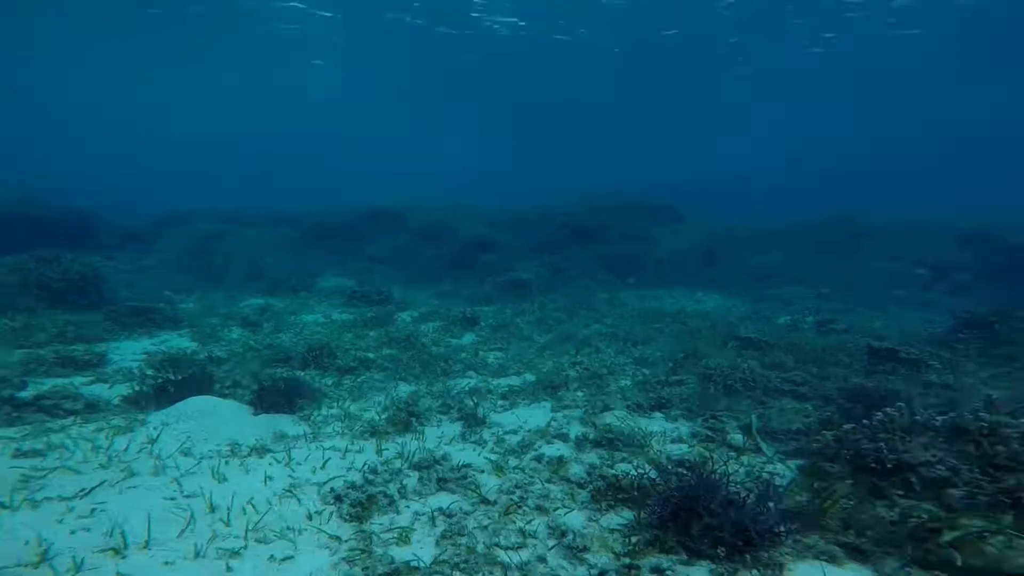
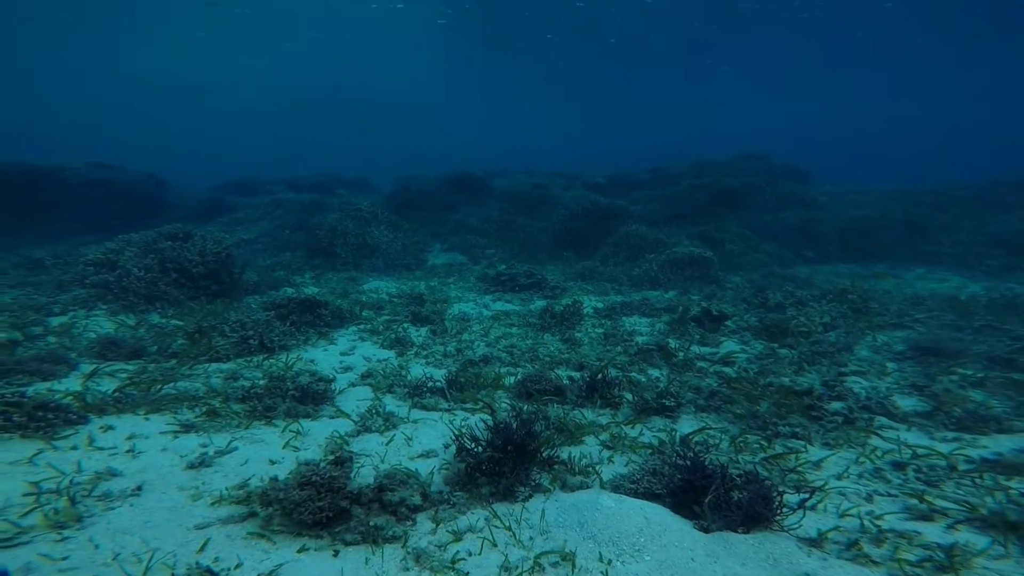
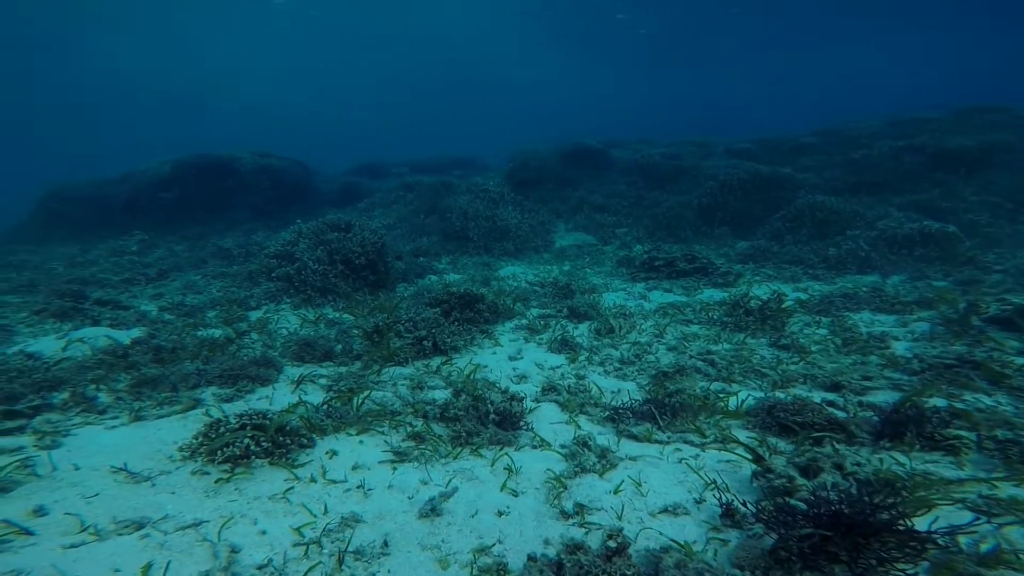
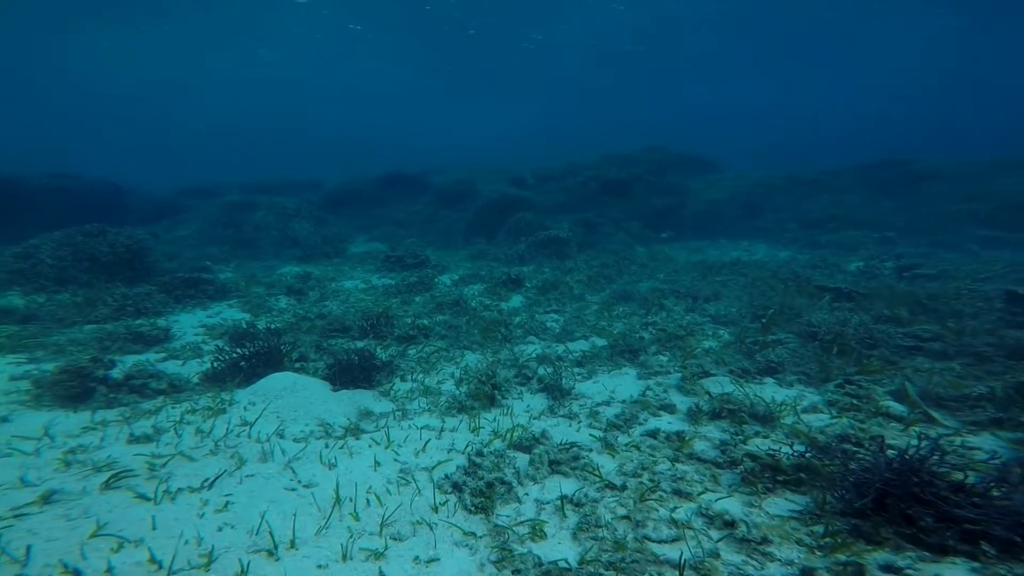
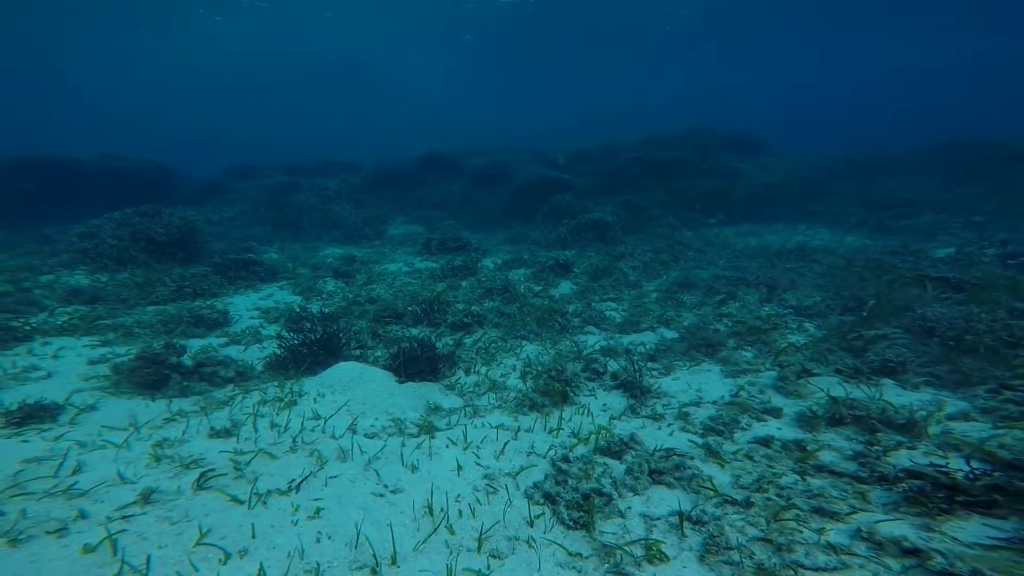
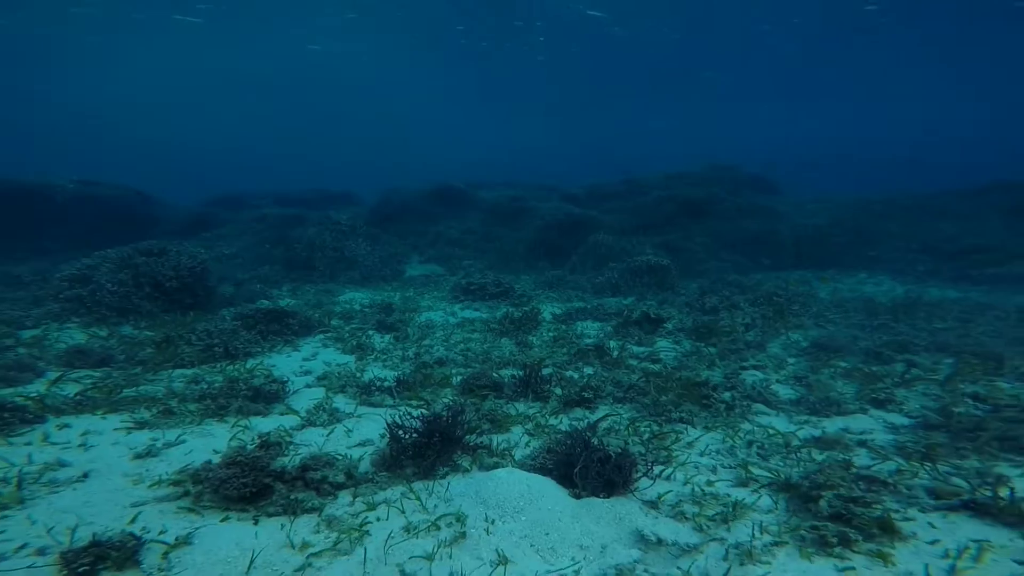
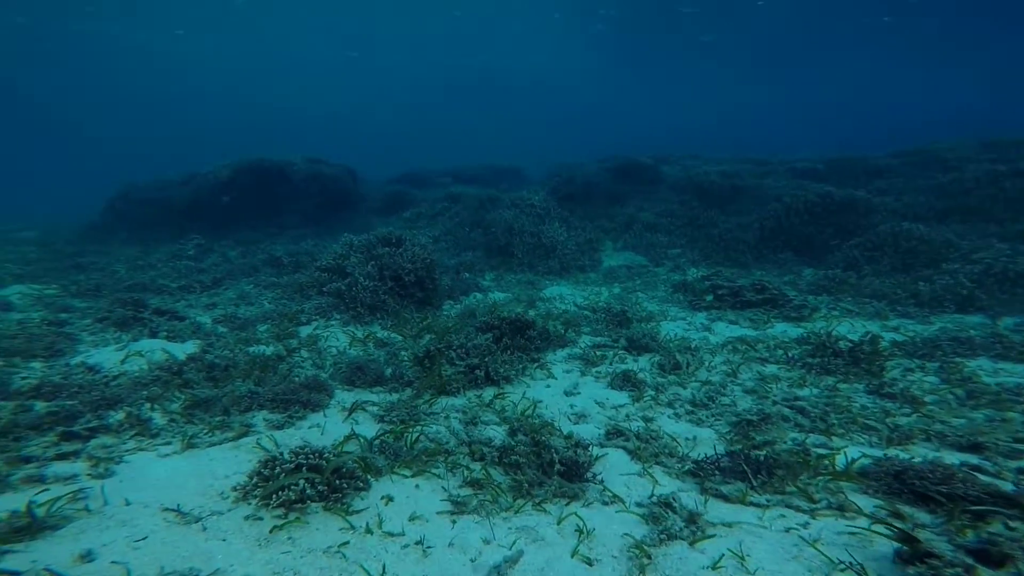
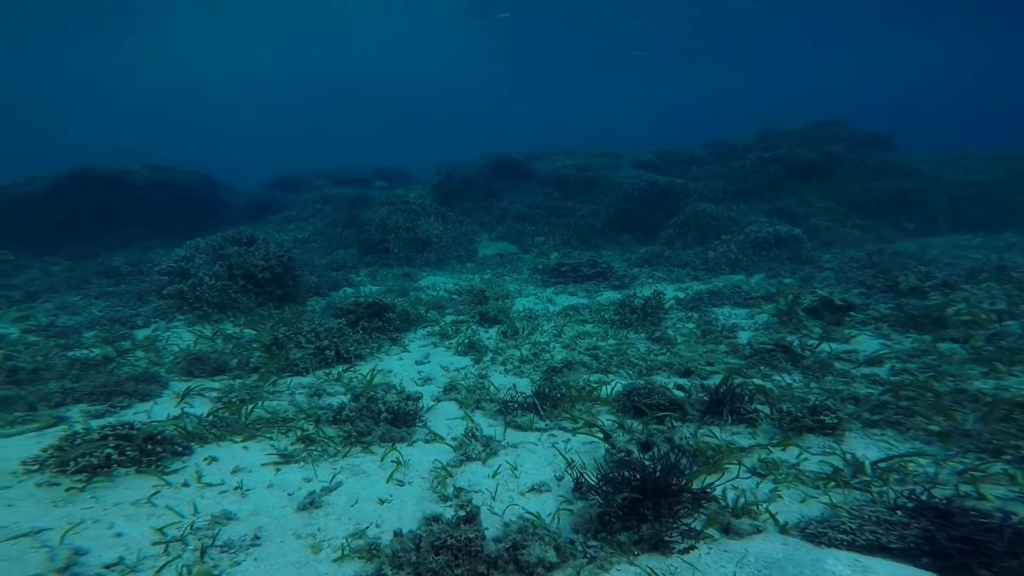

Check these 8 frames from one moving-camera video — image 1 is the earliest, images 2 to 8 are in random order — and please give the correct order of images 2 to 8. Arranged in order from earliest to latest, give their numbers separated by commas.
4, 5, 6, 2, 8, 3, 7
